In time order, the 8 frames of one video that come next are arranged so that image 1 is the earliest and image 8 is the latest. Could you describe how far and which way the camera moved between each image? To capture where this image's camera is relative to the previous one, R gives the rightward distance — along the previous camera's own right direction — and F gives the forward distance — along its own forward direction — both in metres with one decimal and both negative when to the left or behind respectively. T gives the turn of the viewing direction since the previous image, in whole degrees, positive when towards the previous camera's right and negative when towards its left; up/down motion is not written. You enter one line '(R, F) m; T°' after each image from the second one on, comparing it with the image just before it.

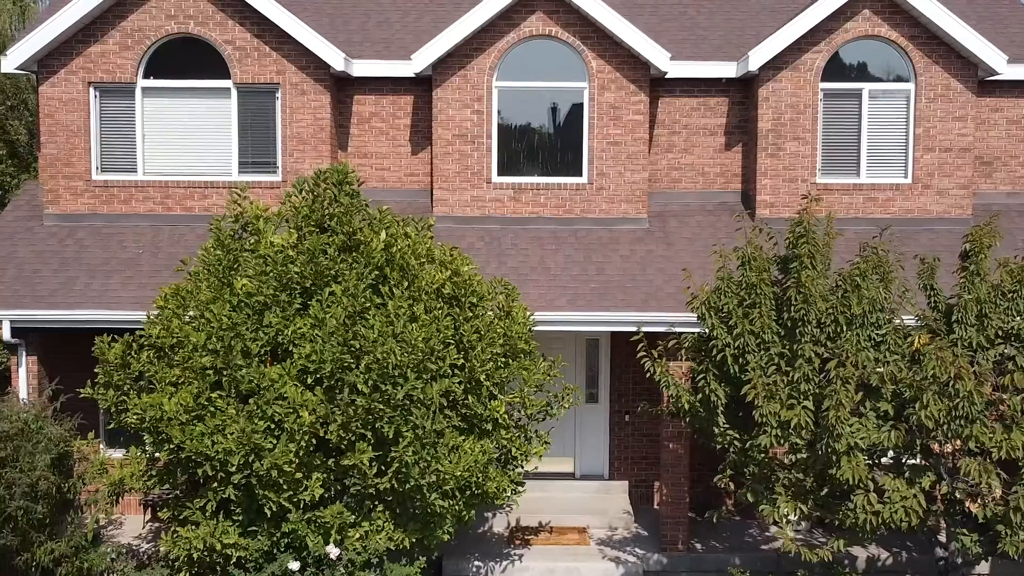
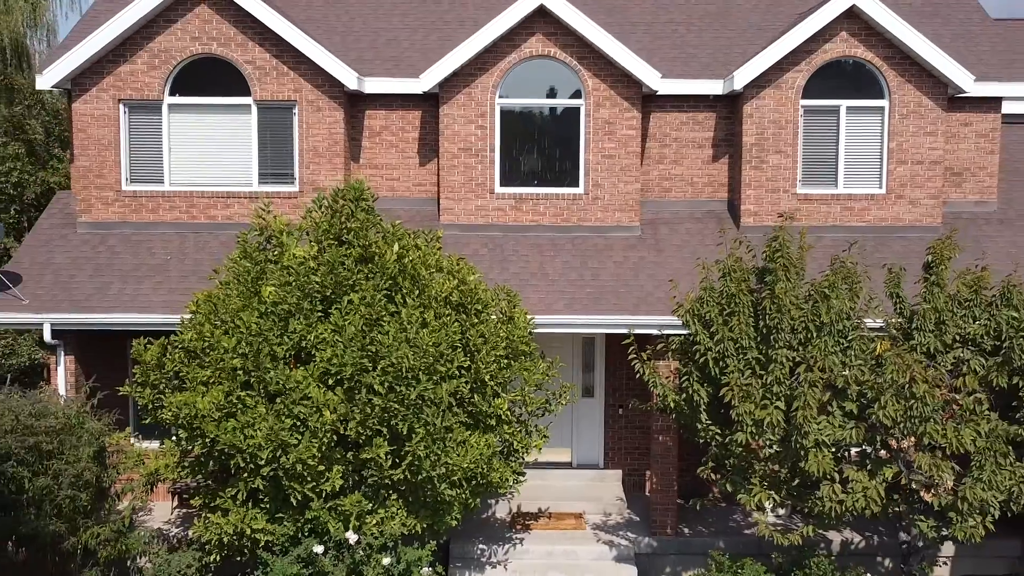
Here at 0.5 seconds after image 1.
(0.0, -0.8) m; 0°
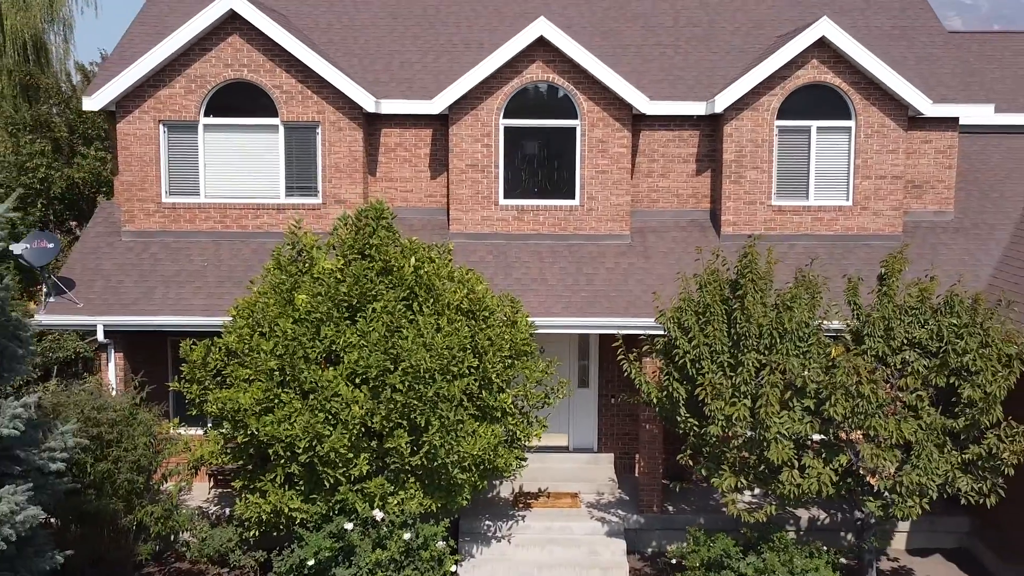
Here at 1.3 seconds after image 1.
(0.0, -1.3) m; 0°
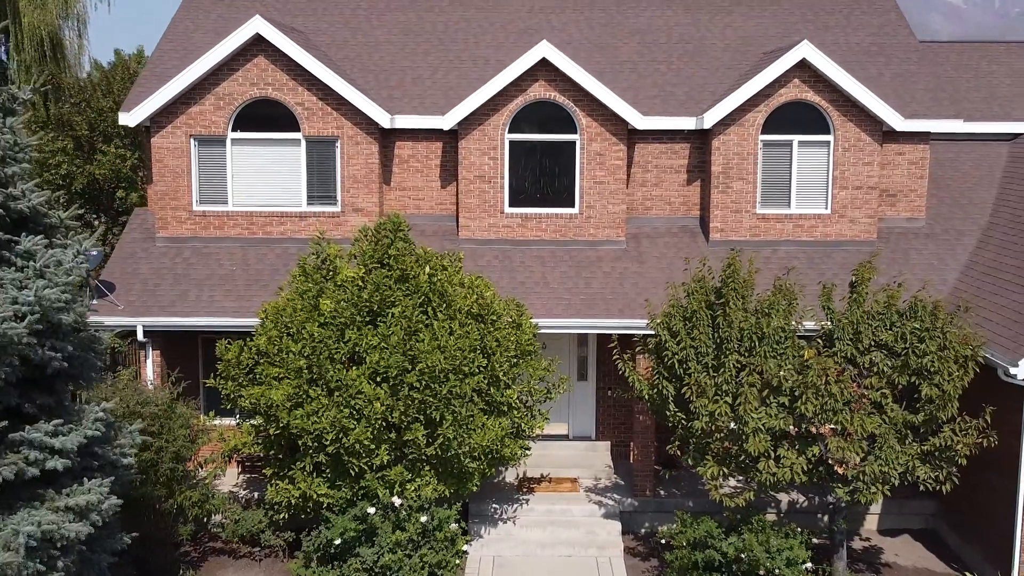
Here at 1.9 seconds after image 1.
(-0.1, -1.1) m; 0°
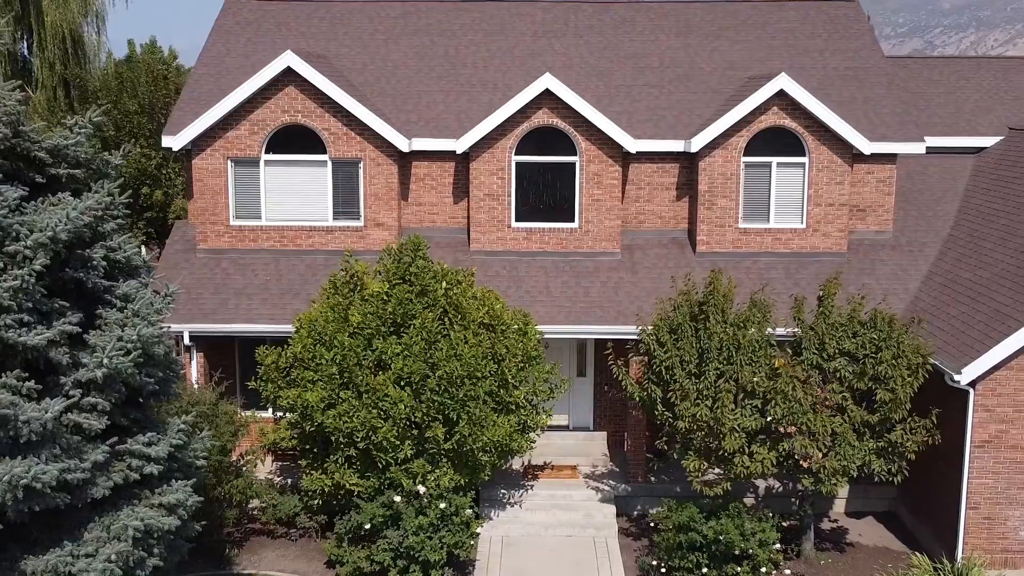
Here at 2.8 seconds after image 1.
(-0.1, -1.6) m; 0°
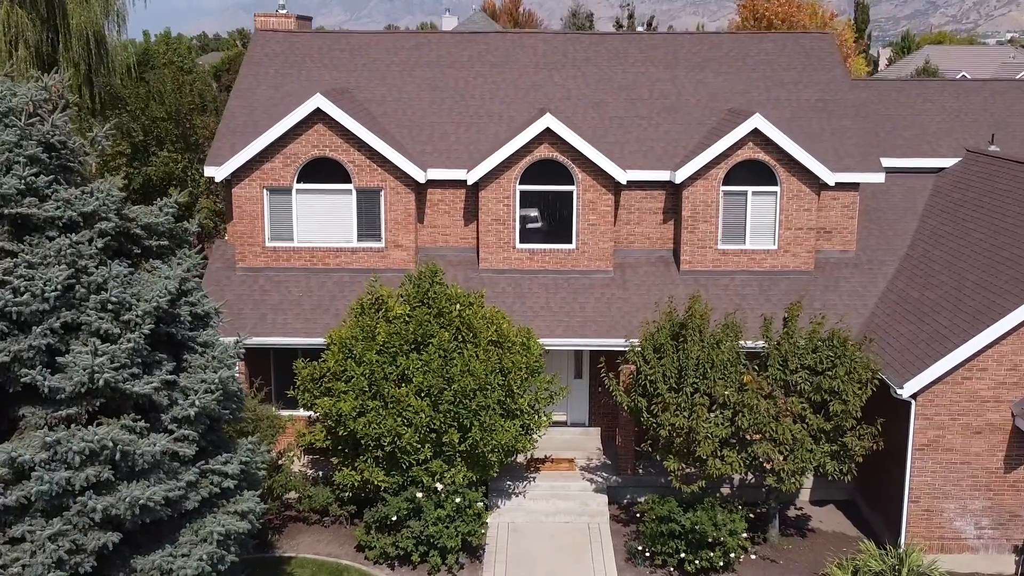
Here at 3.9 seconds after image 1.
(-0.1, -2.0) m; 0°
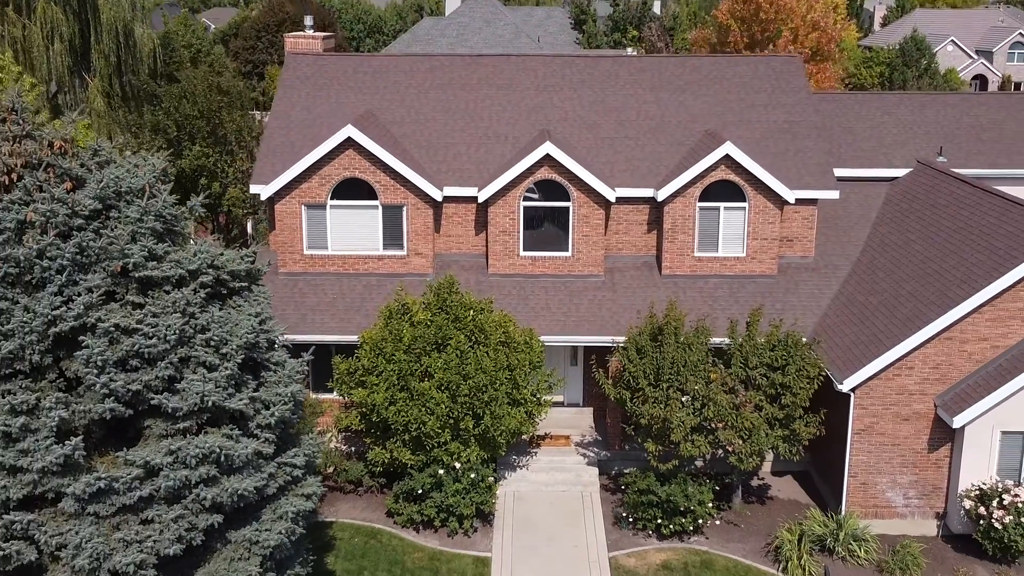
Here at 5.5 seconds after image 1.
(-0.1, -2.8) m; 0°
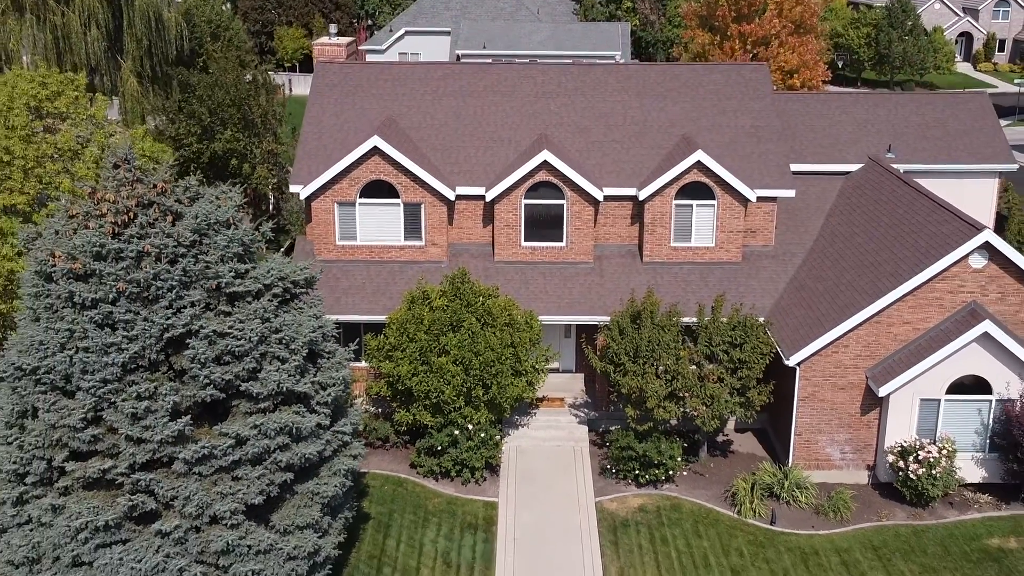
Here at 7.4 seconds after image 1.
(-0.1, -3.5) m; 0°
